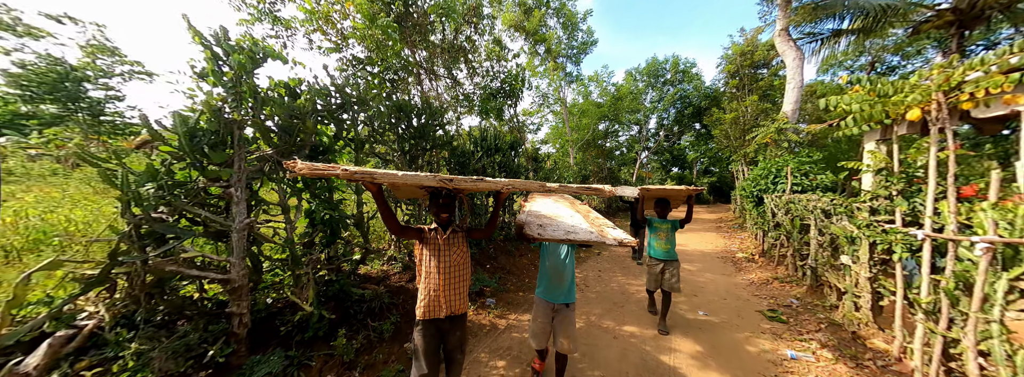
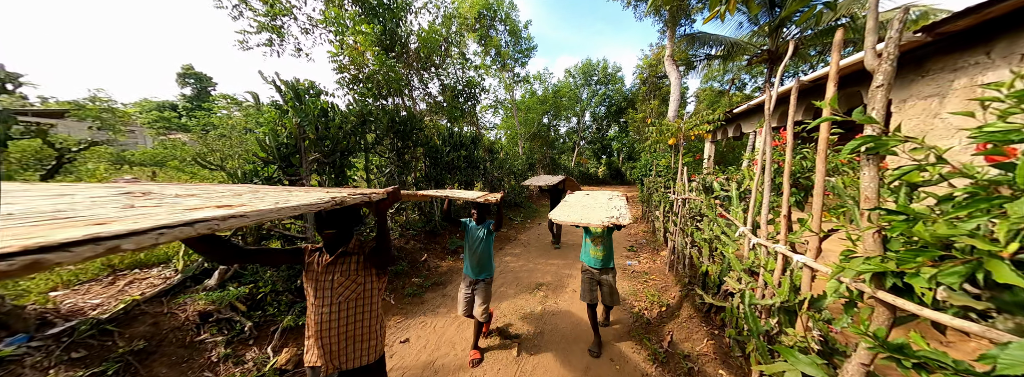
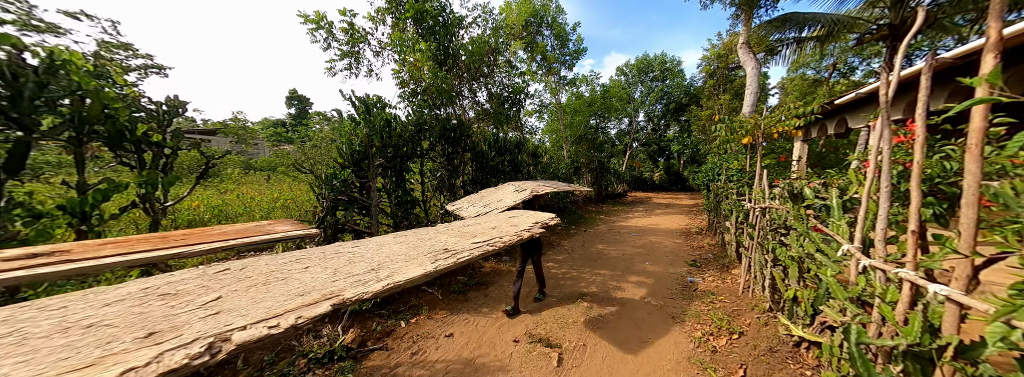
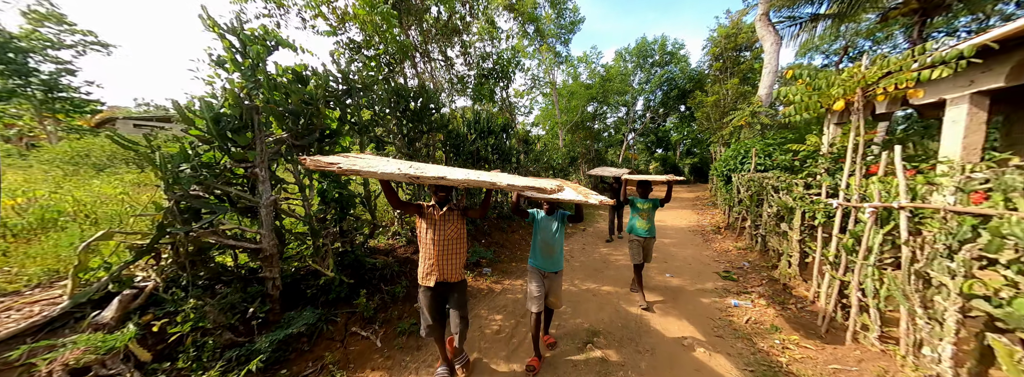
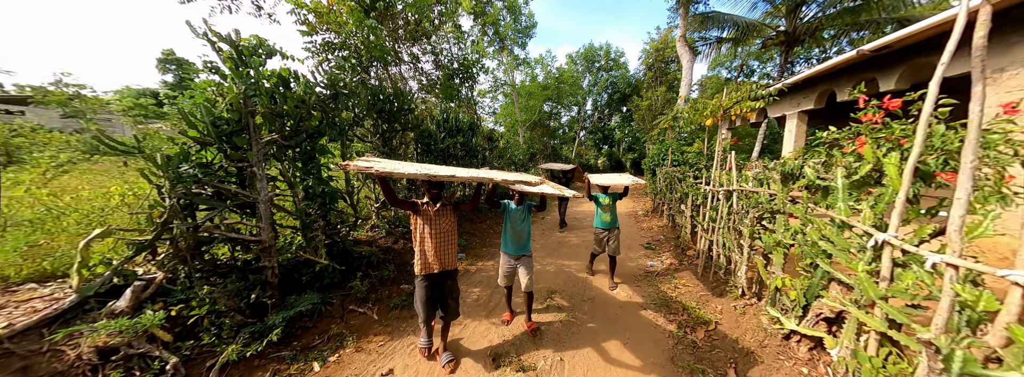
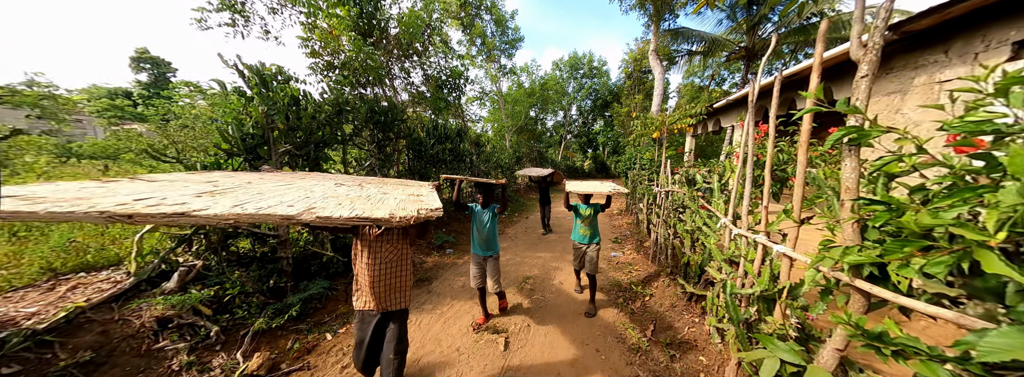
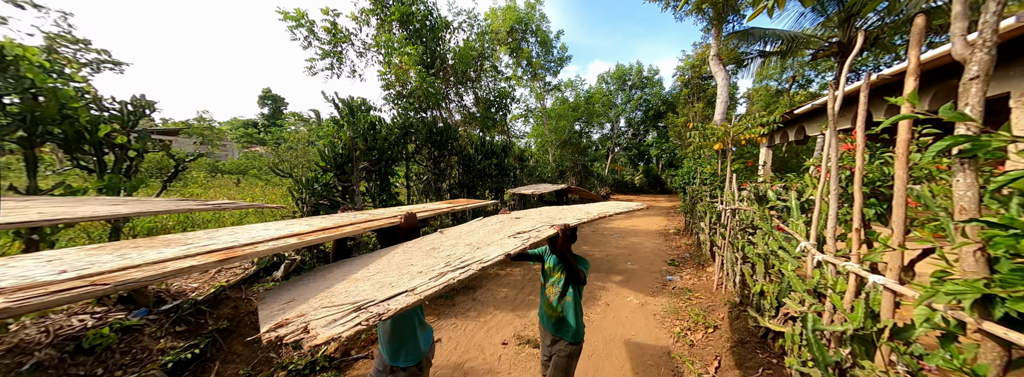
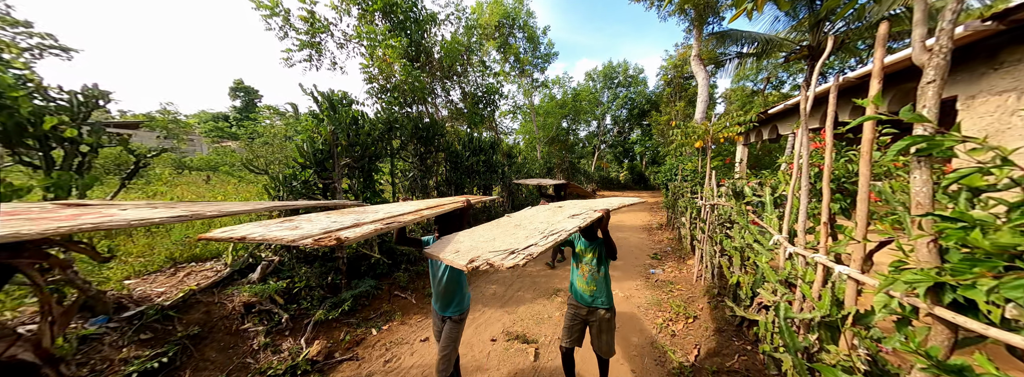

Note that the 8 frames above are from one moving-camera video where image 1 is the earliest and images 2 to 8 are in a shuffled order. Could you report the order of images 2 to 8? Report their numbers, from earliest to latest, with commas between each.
4, 5, 6, 2, 8, 7, 3
